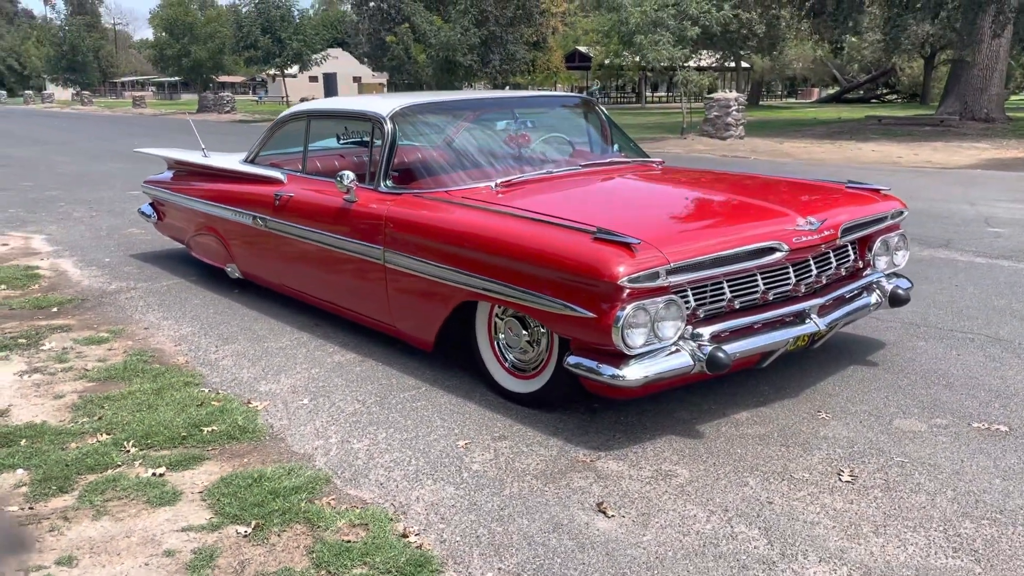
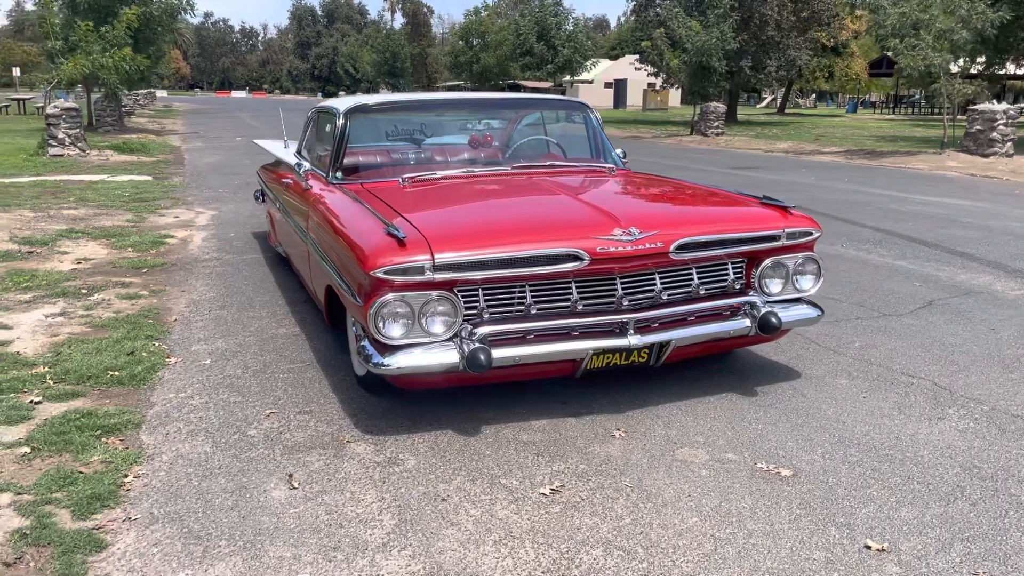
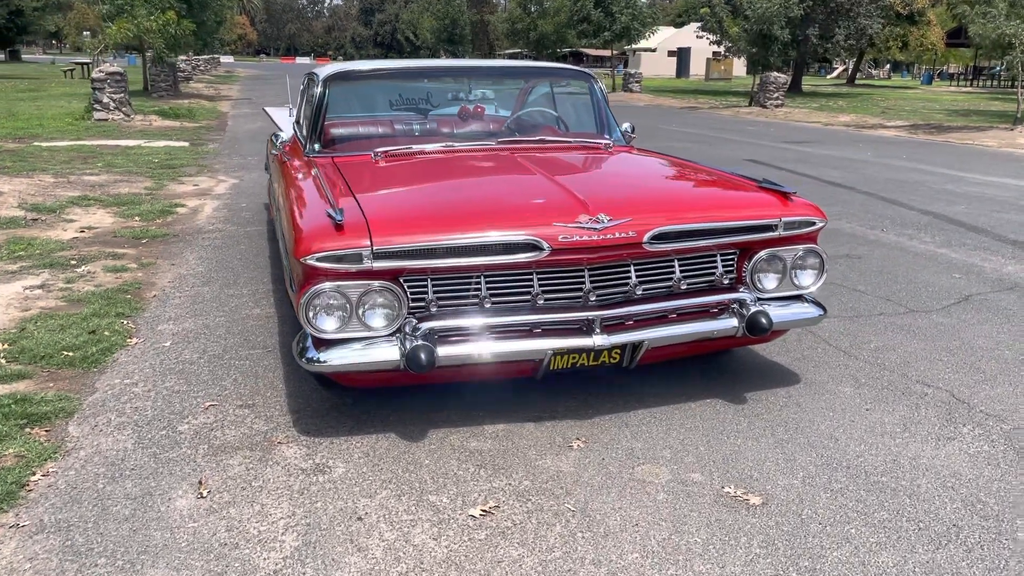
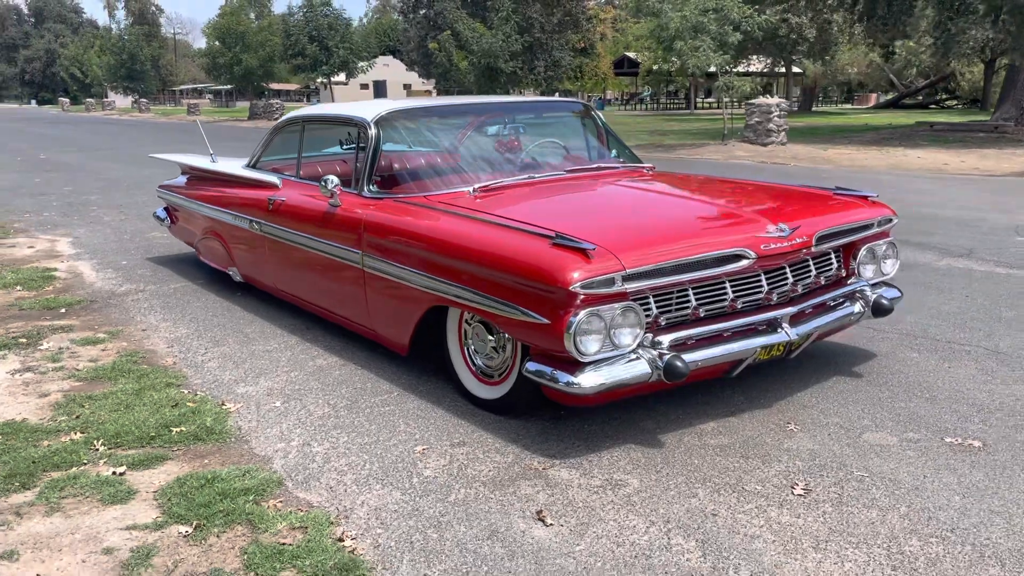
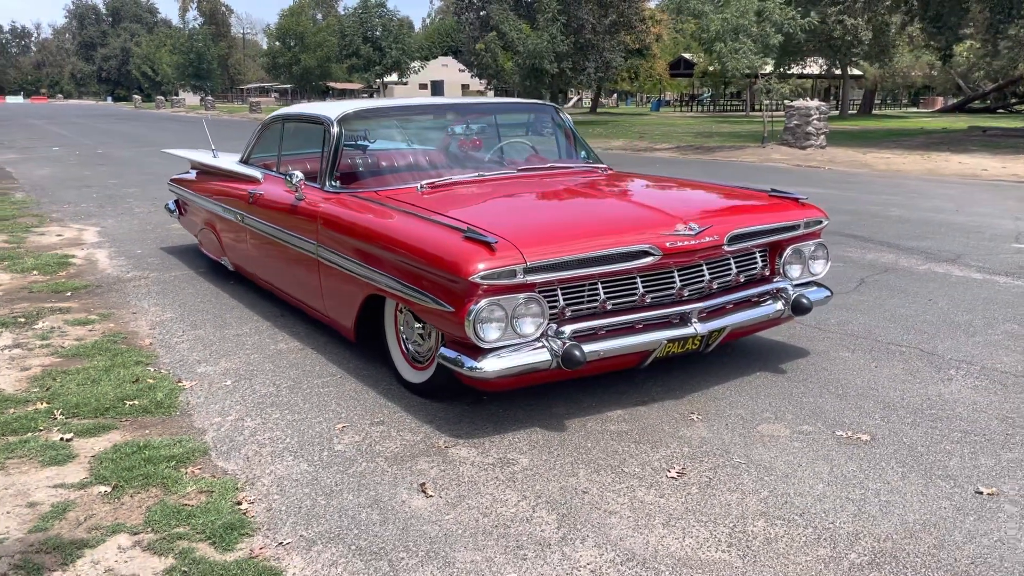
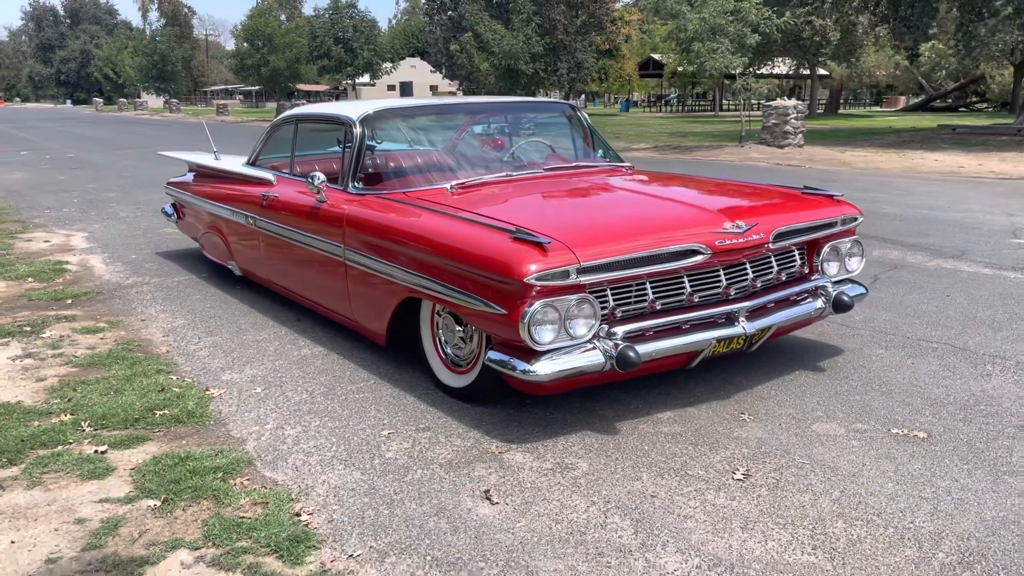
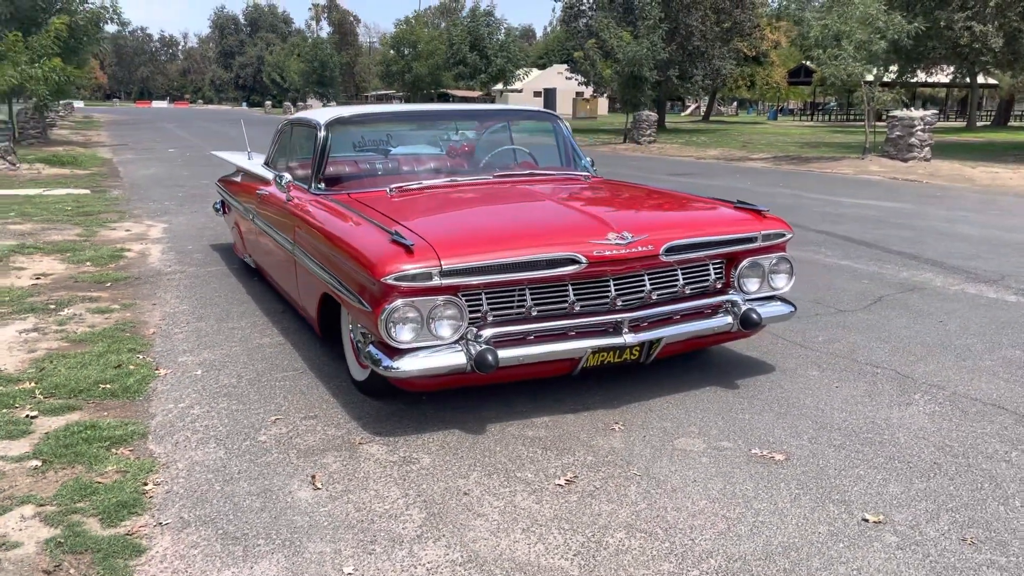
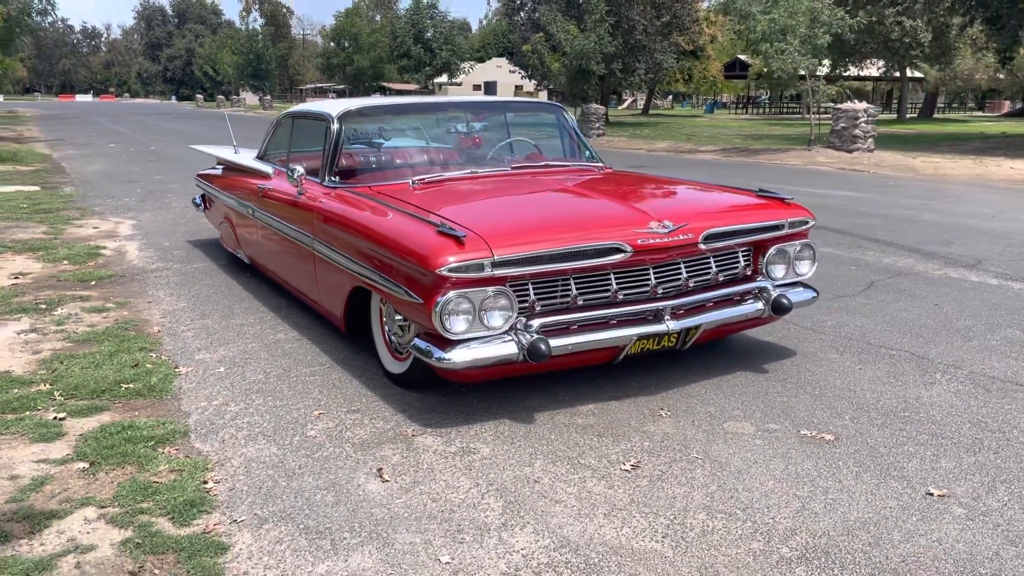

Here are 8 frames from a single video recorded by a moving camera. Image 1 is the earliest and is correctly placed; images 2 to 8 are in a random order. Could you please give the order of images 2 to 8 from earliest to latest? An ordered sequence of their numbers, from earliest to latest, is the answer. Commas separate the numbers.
4, 6, 5, 8, 7, 2, 3
